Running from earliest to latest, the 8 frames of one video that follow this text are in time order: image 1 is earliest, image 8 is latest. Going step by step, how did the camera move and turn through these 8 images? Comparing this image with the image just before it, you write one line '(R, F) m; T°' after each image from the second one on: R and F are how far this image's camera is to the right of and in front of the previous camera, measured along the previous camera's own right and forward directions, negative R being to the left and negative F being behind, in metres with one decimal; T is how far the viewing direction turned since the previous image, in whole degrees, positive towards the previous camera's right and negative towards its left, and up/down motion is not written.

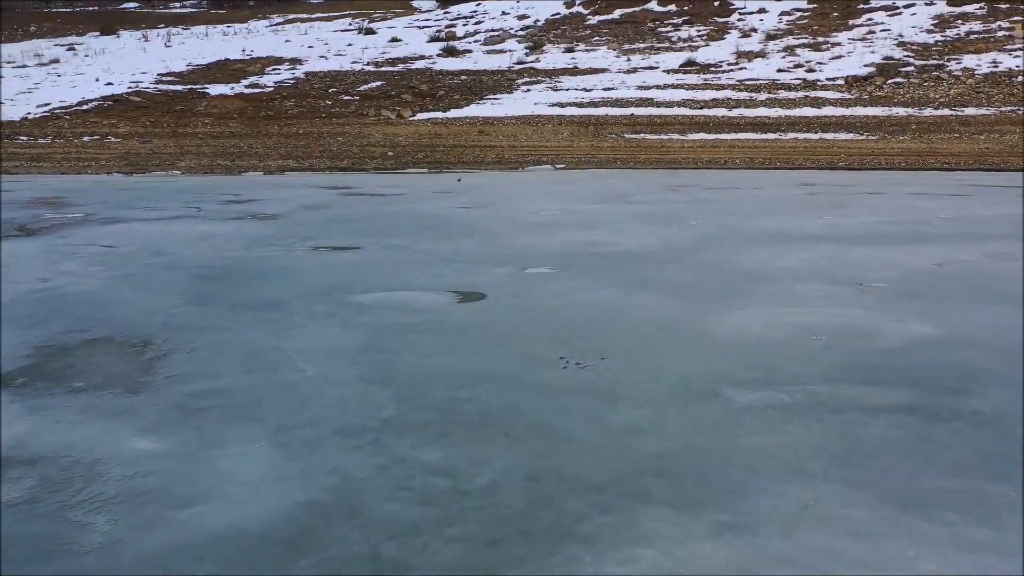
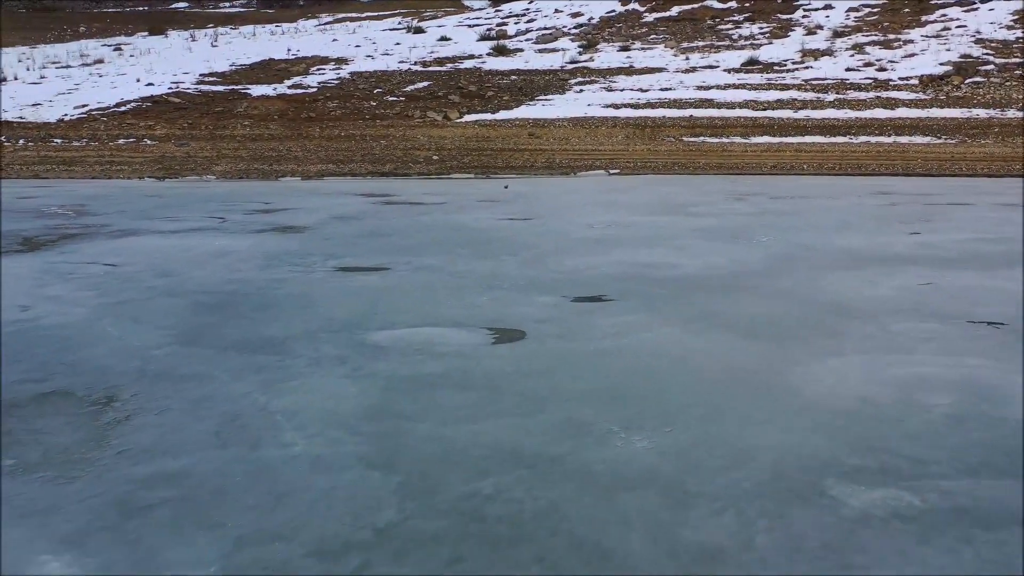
(0.0, +0.7) m; -3°
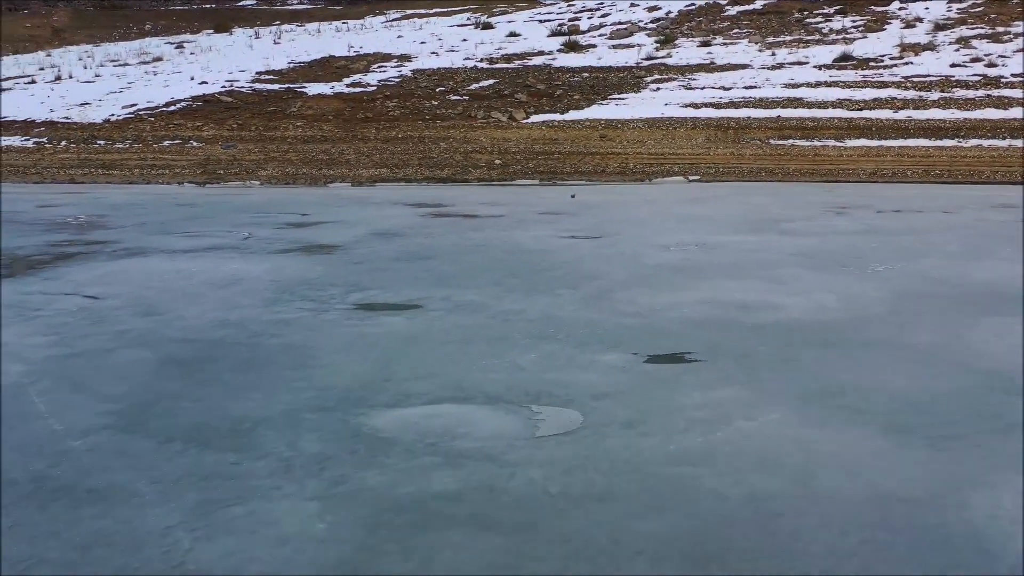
(0.0, +1.0) m; -4°
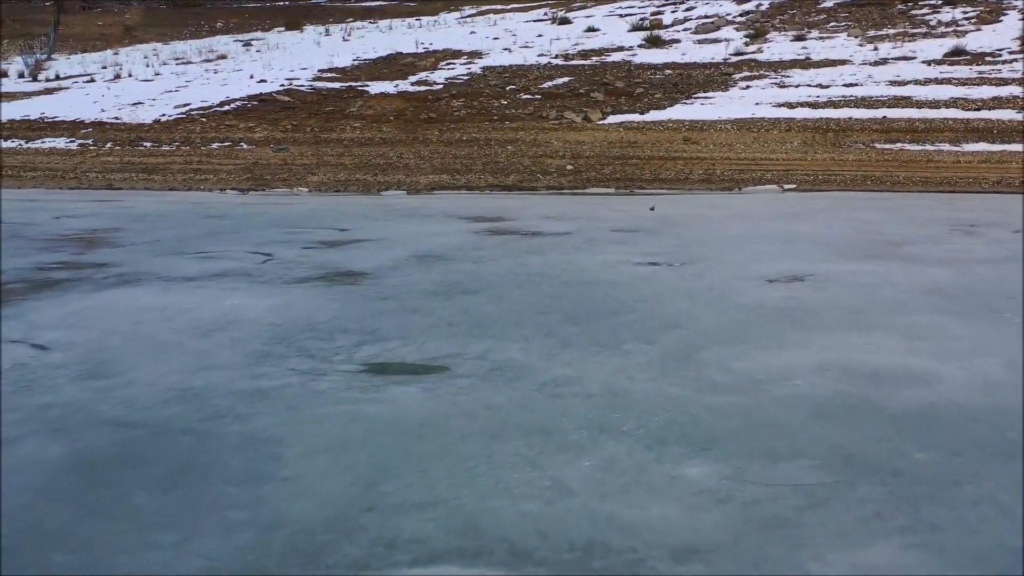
(+0.1, +1.0) m; -4°
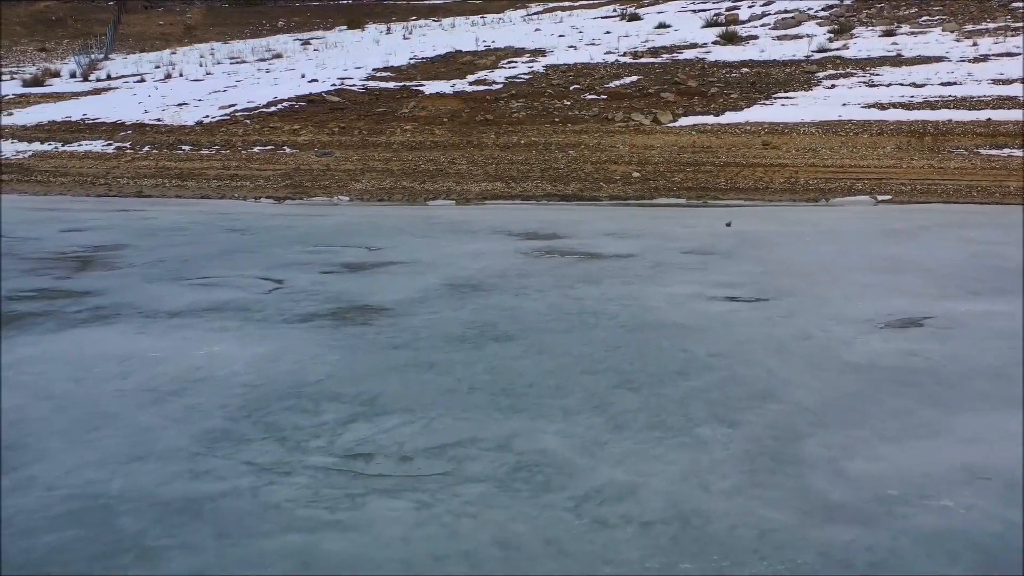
(+0.1, +0.9) m; -3°
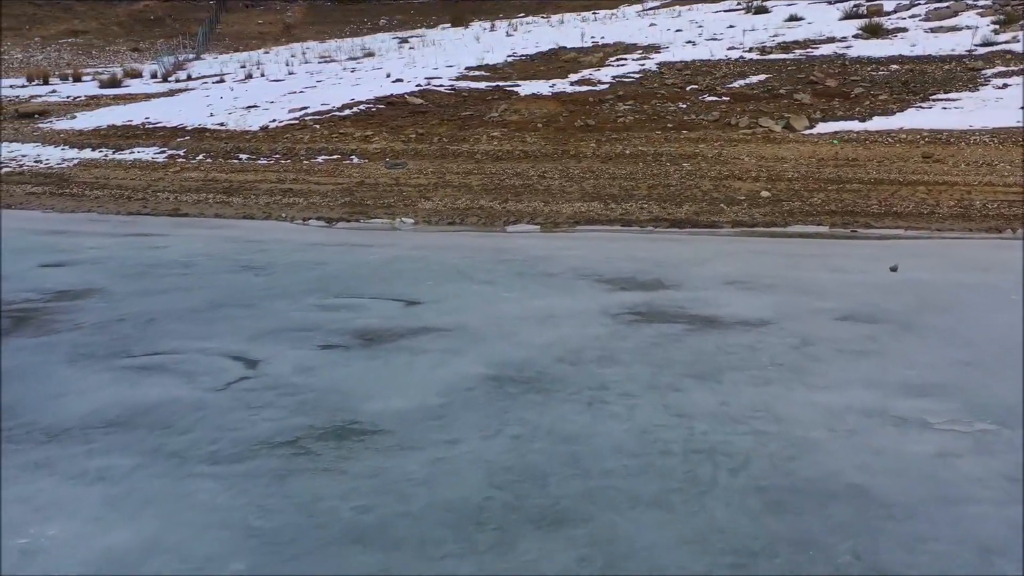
(+0.1, +1.6) m; -6°
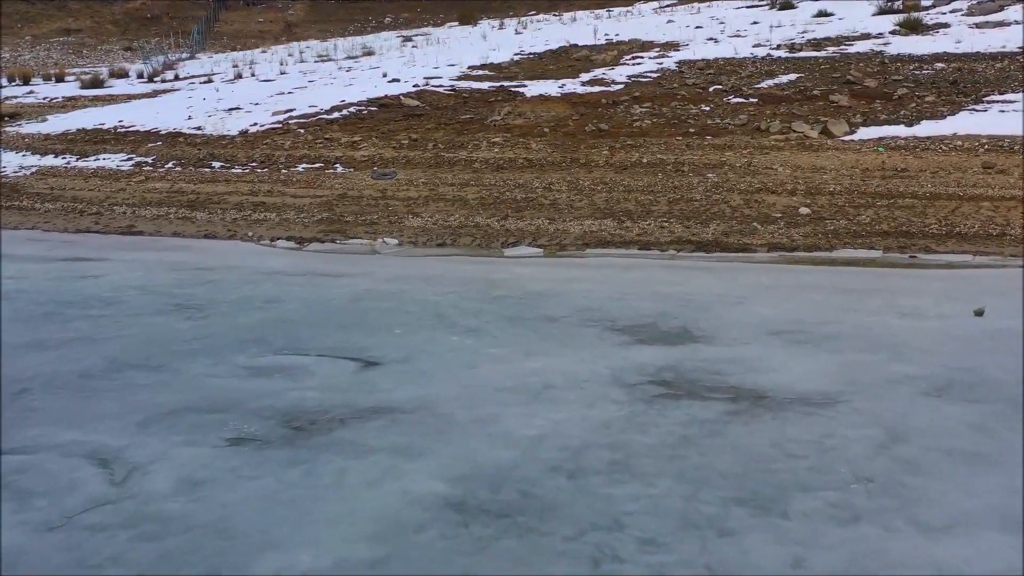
(+0.1, +1.0) m; -1°
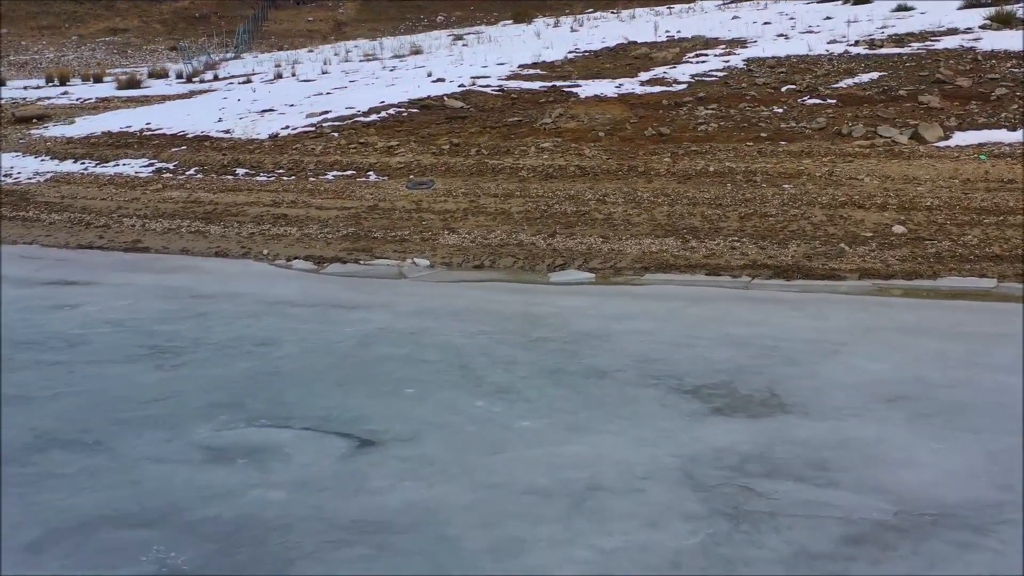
(0.0, +0.8) m; -3°
